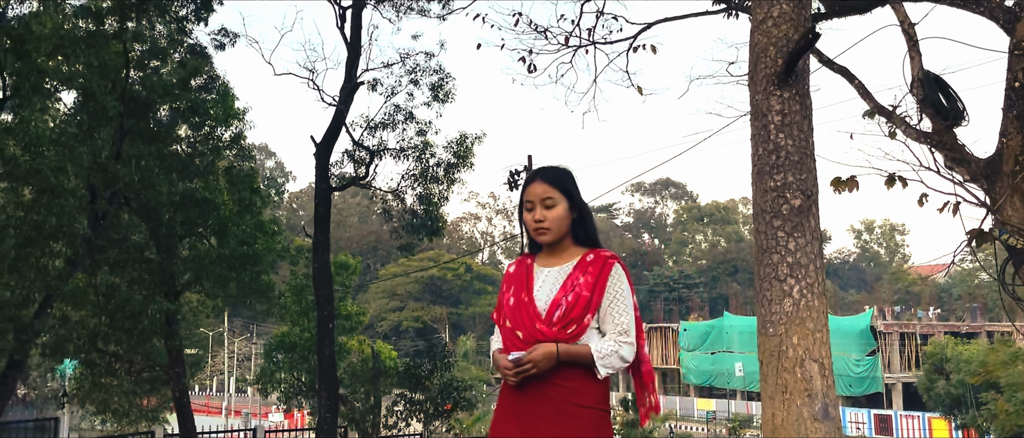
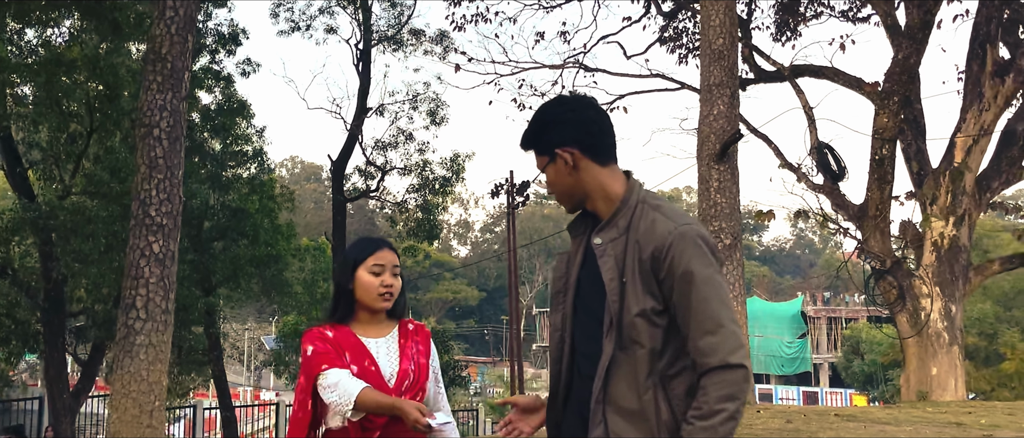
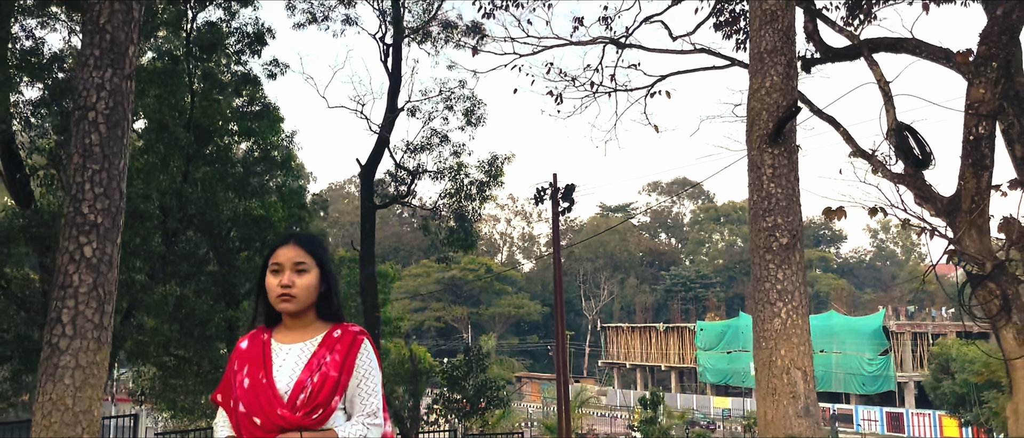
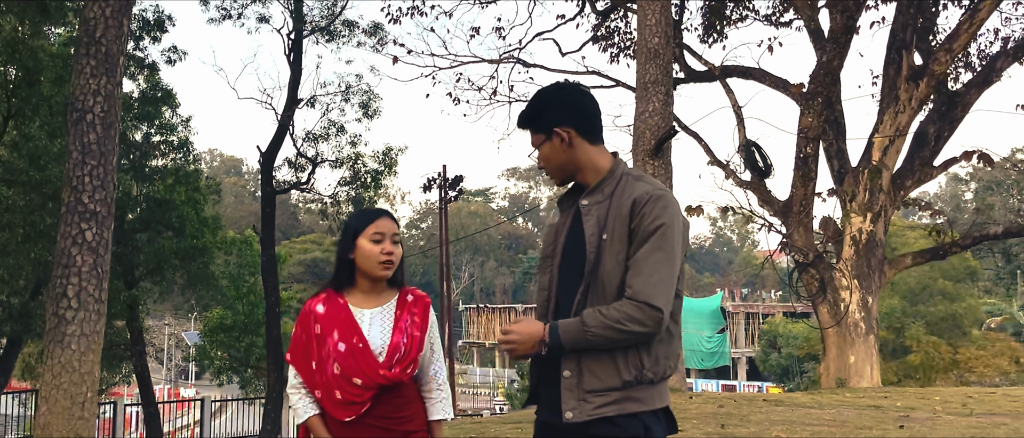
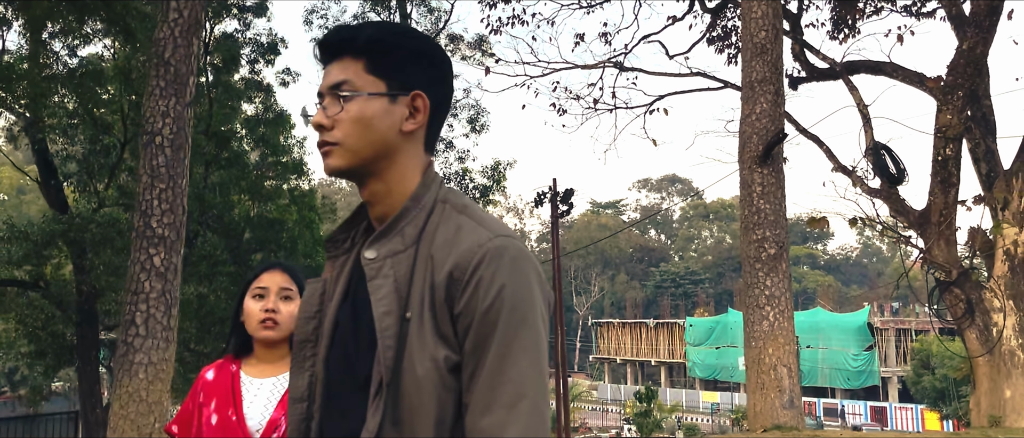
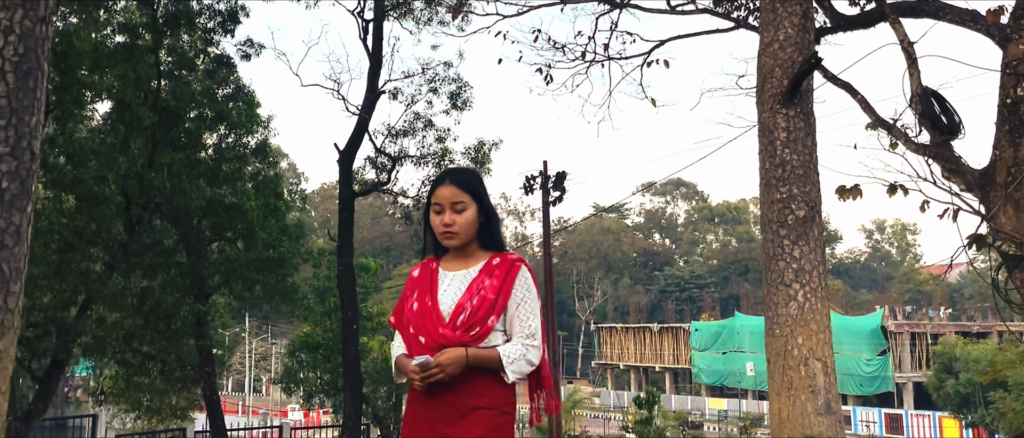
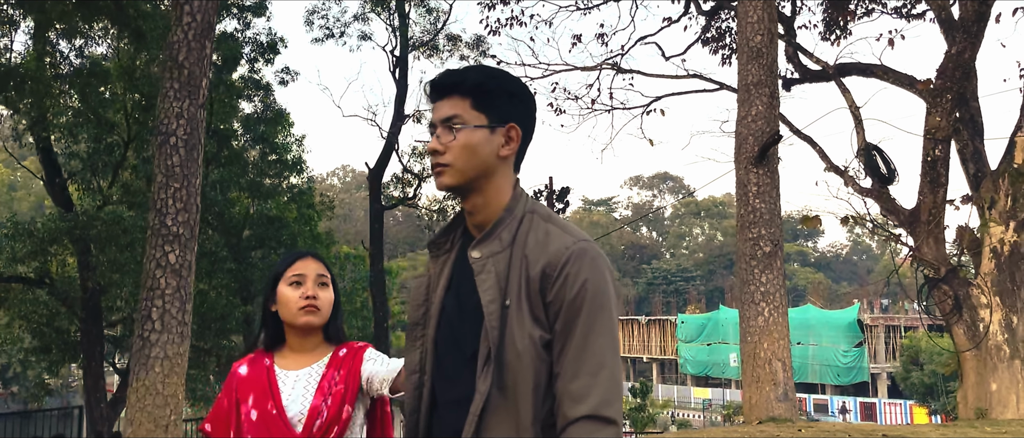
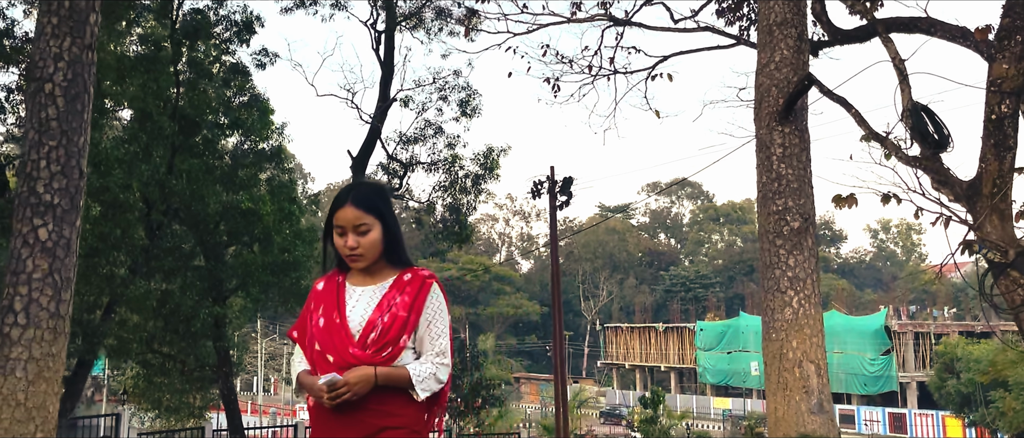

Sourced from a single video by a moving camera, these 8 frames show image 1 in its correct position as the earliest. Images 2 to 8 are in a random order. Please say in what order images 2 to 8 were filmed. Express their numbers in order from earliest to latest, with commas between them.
6, 8, 3, 5, 7, 2, 4
